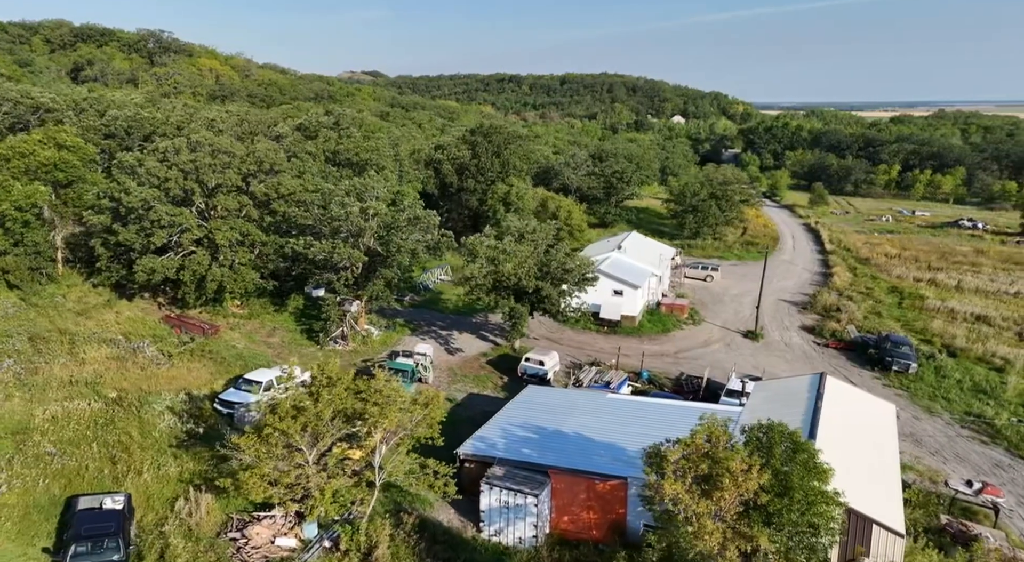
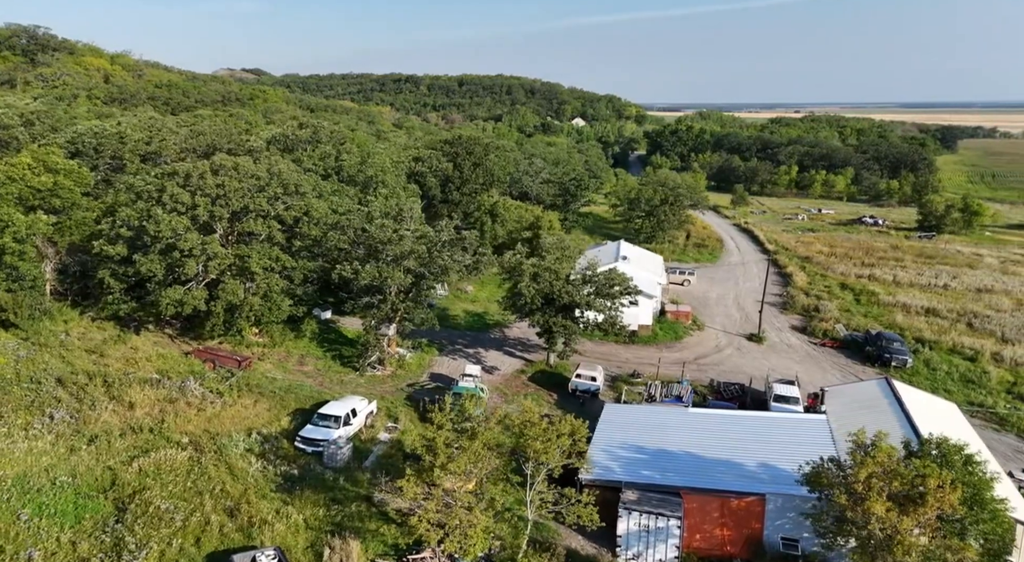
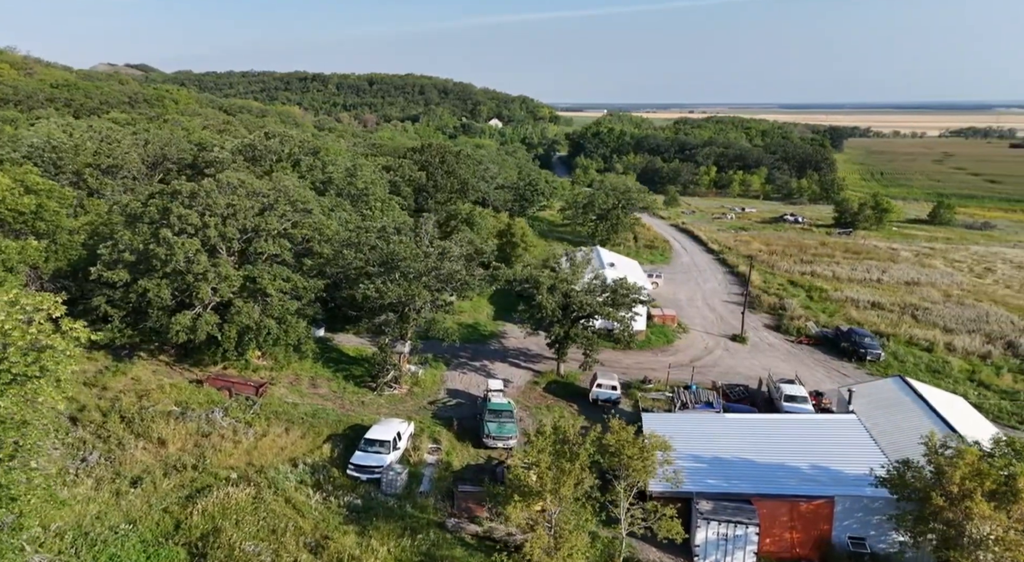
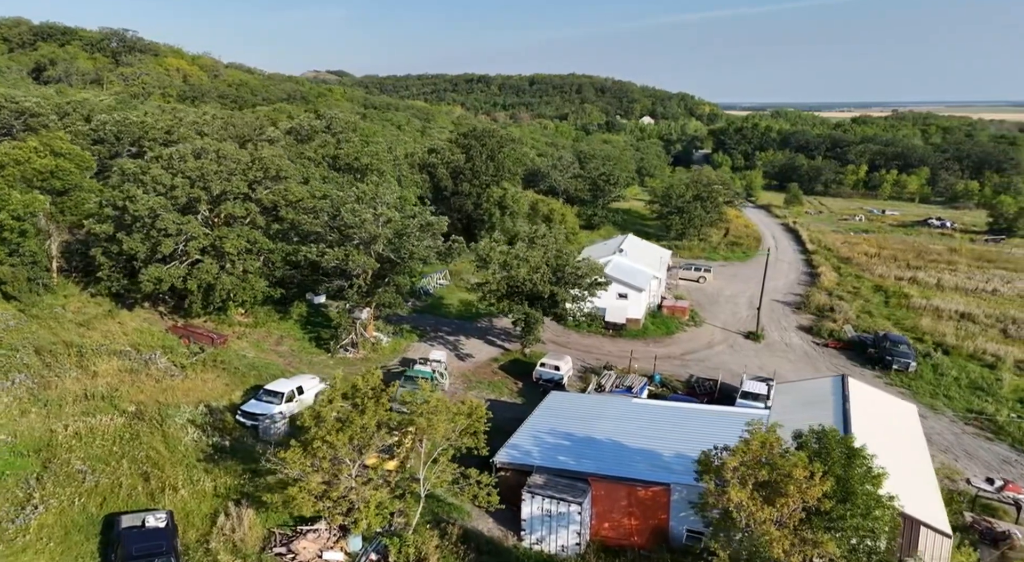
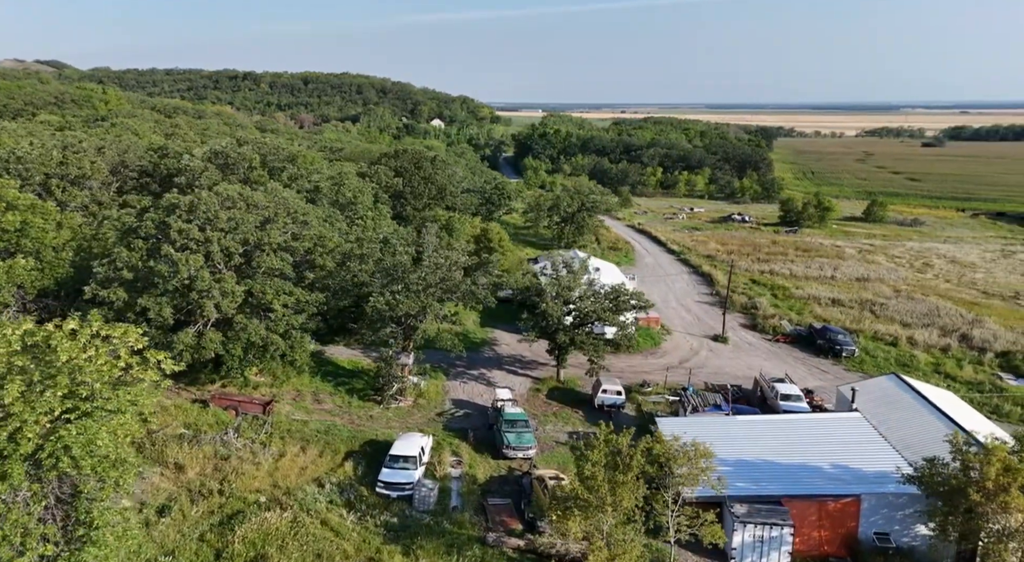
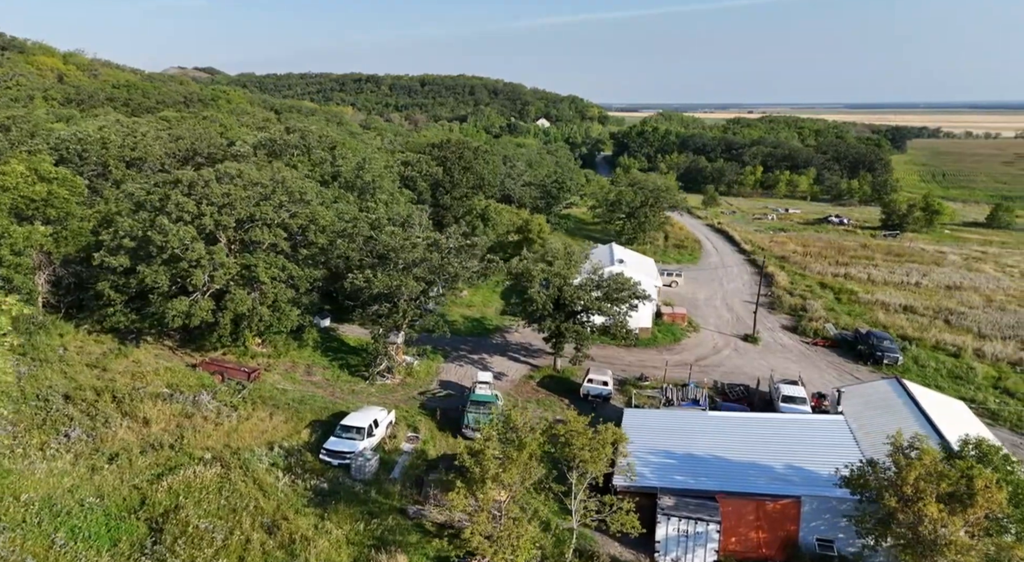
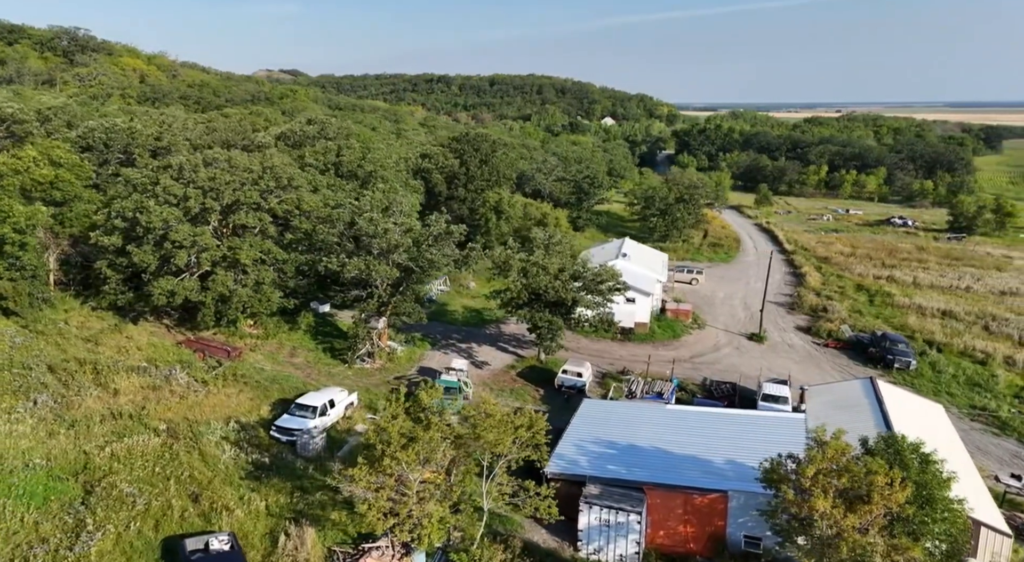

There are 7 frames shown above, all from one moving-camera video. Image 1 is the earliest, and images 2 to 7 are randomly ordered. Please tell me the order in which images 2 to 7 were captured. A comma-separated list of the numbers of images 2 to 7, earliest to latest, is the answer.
4, 7, 2, 6, 3, 5
